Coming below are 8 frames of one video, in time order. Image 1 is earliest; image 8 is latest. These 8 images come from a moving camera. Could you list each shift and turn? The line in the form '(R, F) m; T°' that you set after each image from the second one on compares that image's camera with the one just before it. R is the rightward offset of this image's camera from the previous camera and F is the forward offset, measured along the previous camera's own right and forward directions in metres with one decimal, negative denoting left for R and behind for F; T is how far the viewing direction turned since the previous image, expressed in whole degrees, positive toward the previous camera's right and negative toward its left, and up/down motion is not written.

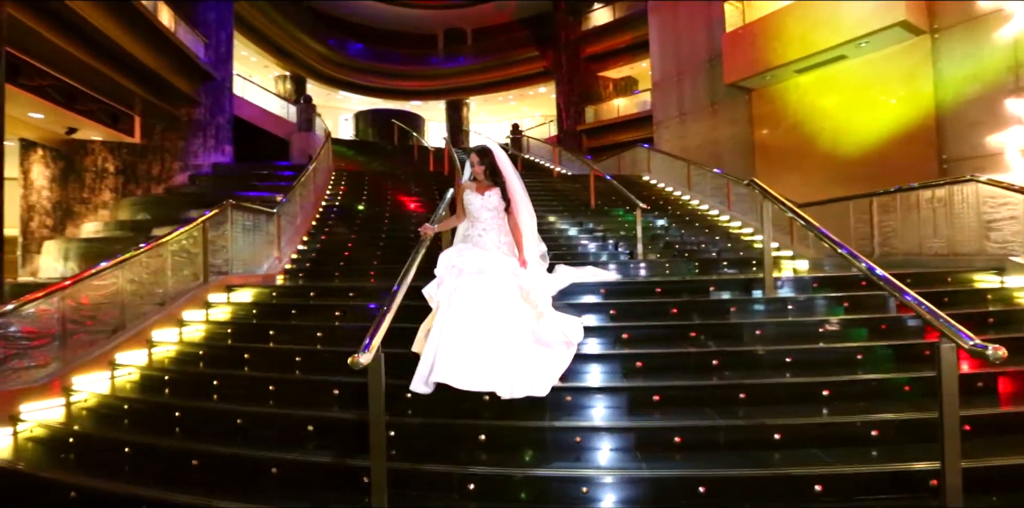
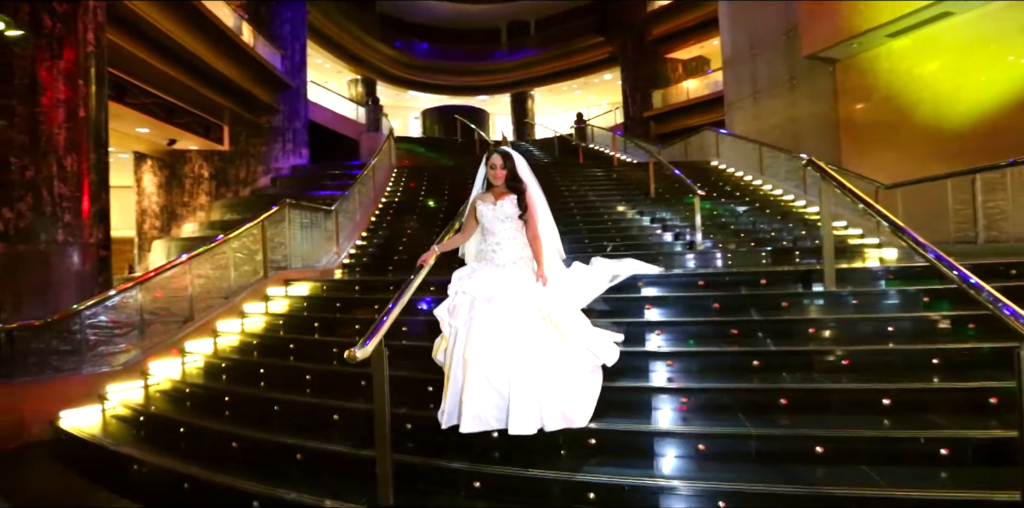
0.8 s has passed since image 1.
(+0.4, +0.1) m; -9°
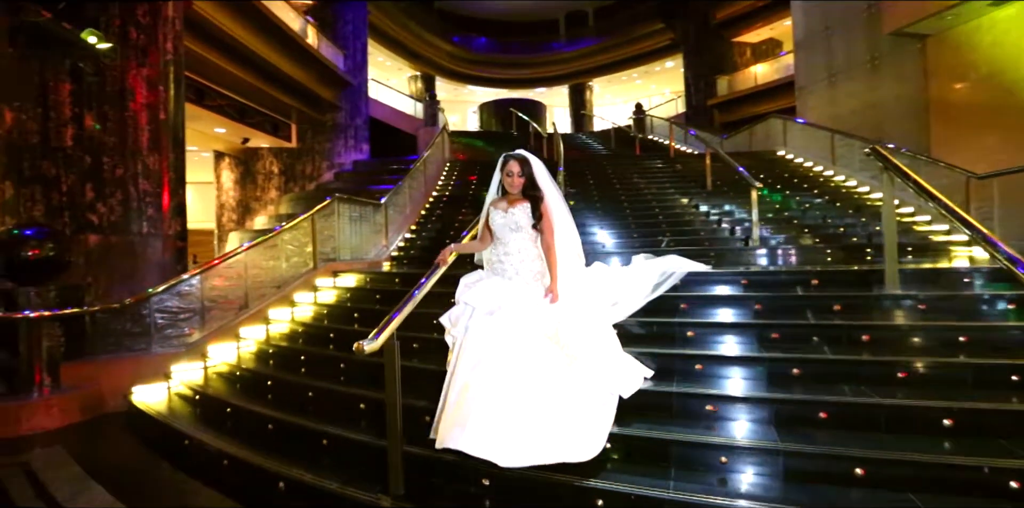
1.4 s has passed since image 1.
(+0.2, +0.1) m; -7°
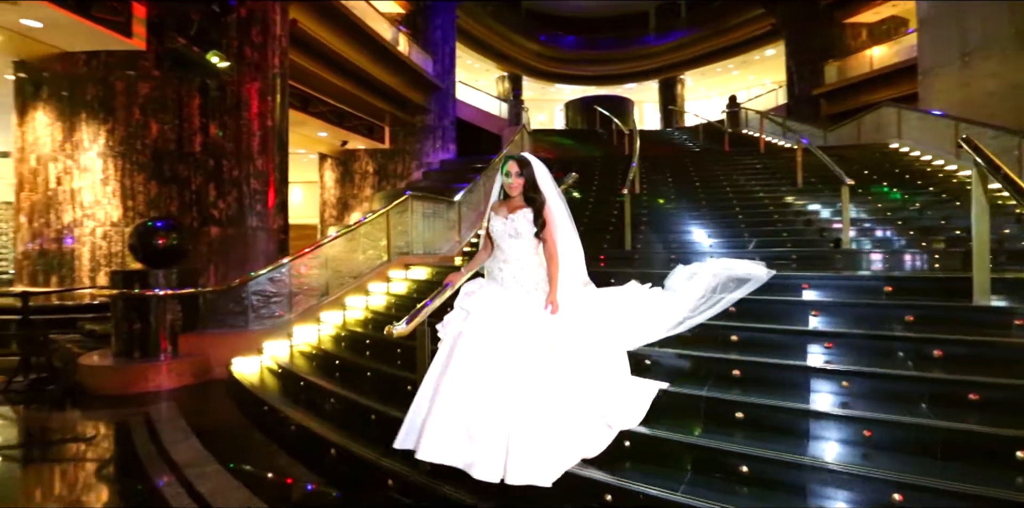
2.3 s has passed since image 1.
(+0.4, -0.1) m; -11°
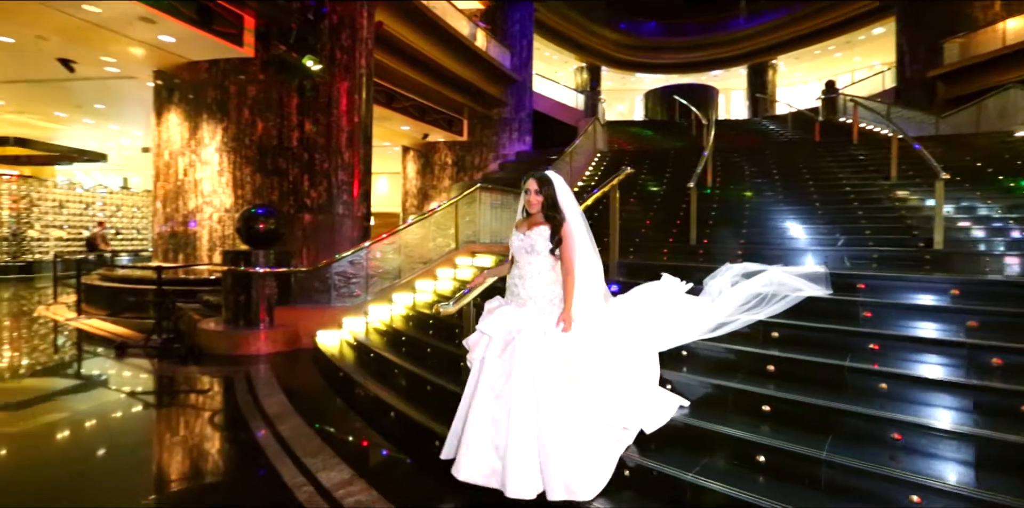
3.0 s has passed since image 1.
(+0.2, -0.2) m; -9°
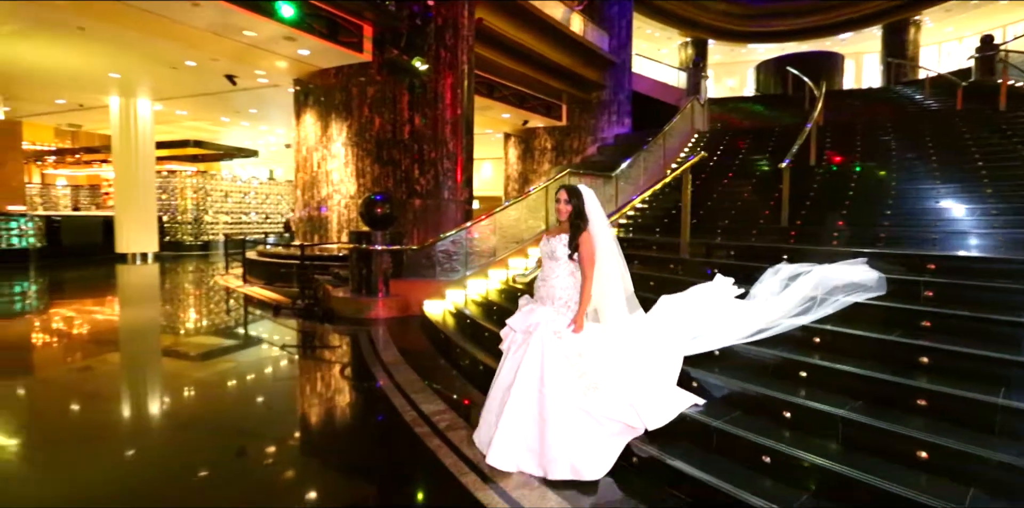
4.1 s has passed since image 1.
(+0.2, -0.4) m; -12°
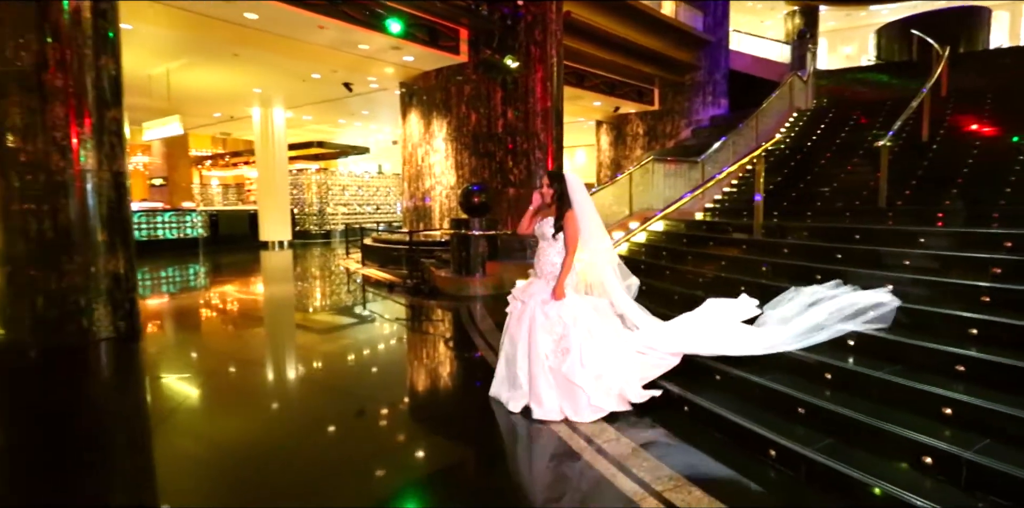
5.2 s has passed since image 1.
(+0.1, -0.5) m; -11°
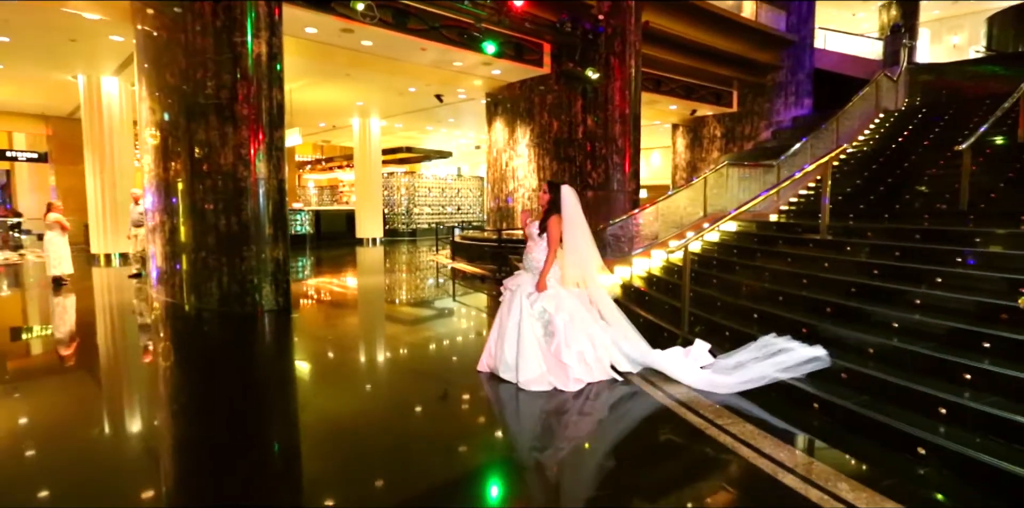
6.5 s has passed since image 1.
(-0.1, -0.7) m; -8°
